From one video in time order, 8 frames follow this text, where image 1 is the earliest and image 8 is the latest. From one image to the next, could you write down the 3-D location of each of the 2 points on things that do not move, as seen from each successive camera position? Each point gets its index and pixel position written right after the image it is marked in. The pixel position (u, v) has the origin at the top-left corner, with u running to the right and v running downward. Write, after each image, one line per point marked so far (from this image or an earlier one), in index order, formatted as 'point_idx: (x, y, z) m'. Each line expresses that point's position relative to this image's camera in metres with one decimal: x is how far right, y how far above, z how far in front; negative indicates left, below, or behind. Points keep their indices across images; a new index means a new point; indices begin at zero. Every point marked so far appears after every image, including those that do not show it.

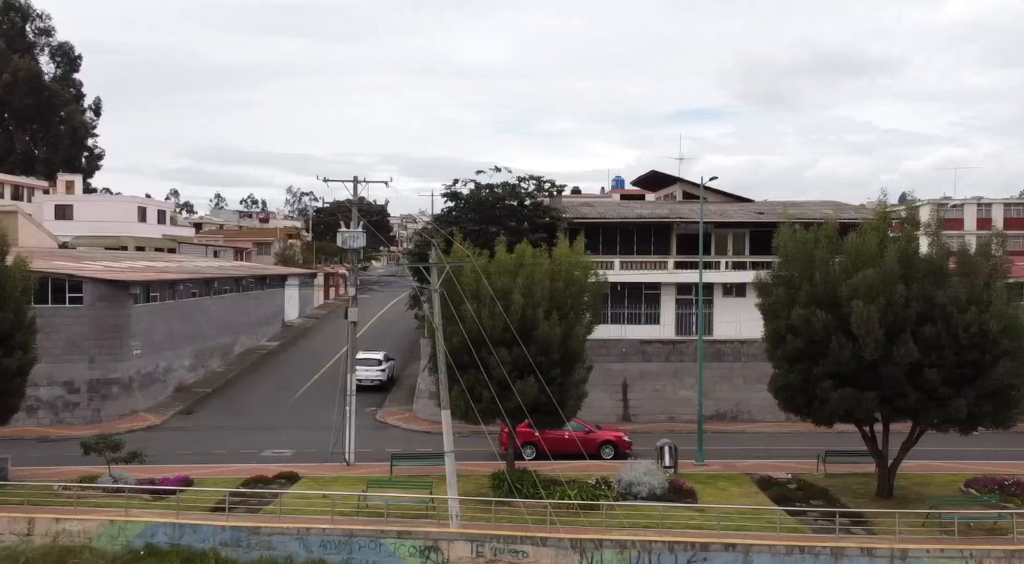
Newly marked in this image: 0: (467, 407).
0: (-1.0, -2.8, +19.5) m
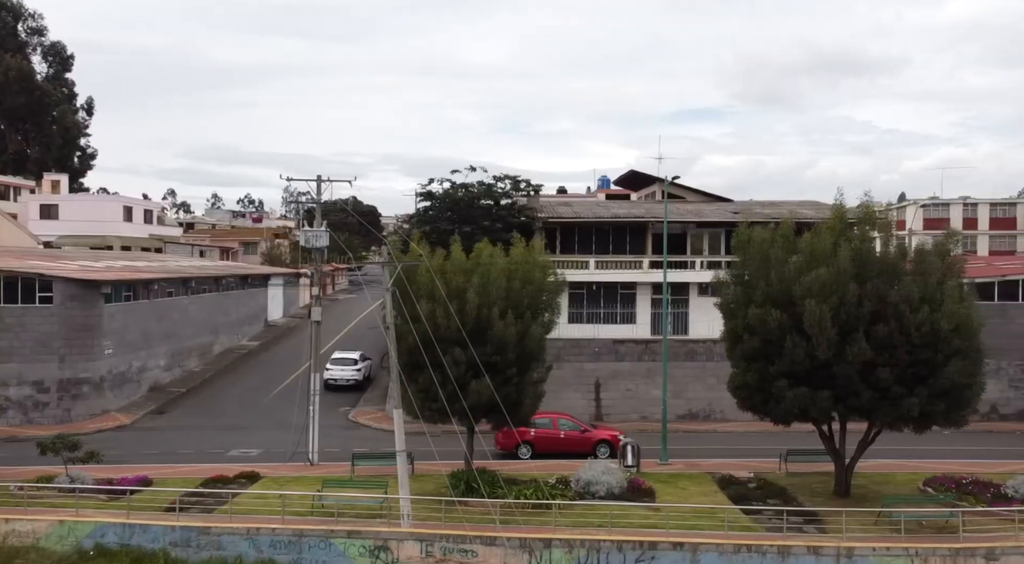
0: (-2.0, -2.8, +19.5) m
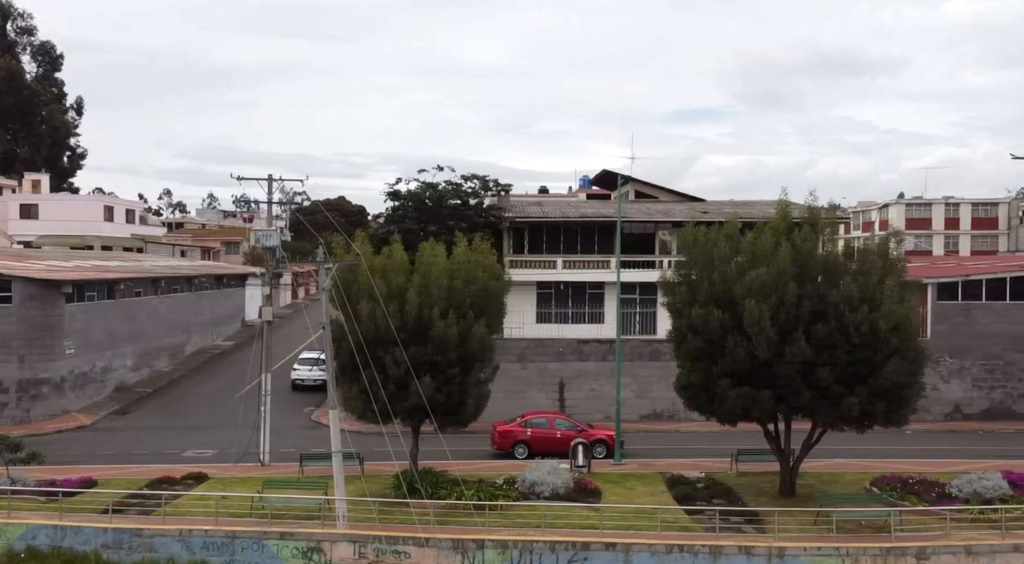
0: (-3.3, -2.8, +19.4) m
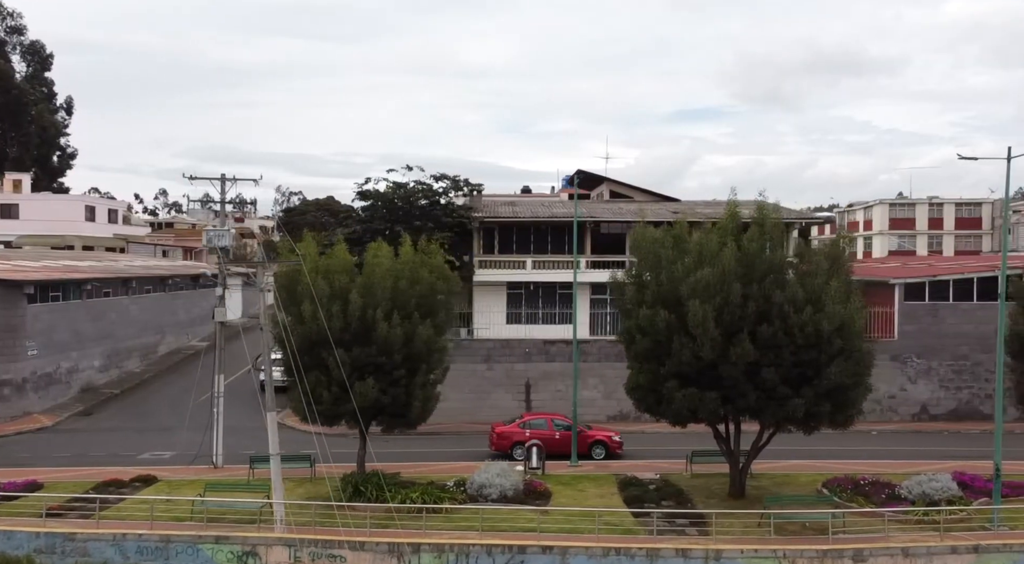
0: (-4.5, -2.8, +19.2) m
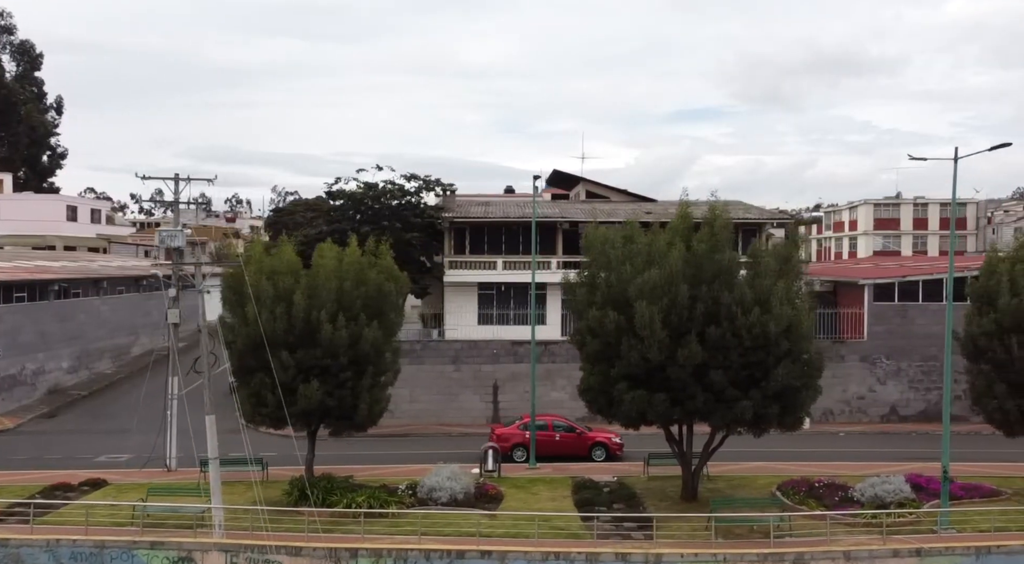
0: (-5.6, -2.8, +19.0) m
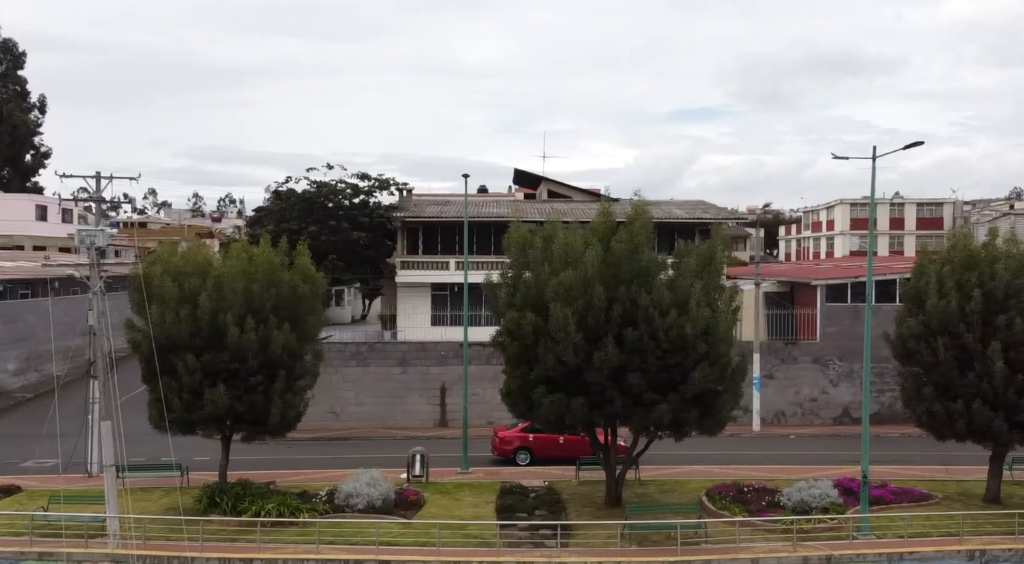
0: (-7.4, -2.8, +18.4) m
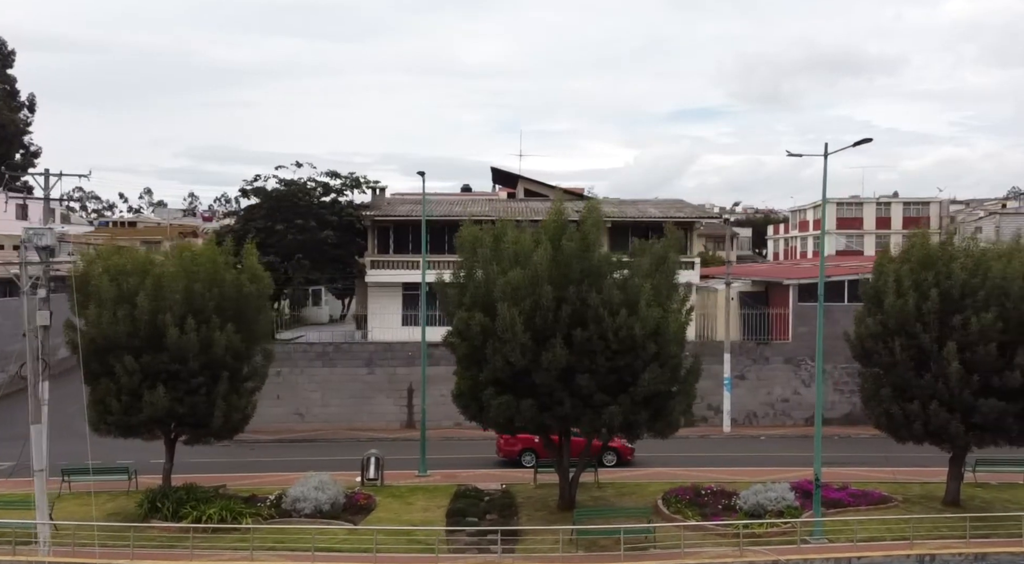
0: (-8.5, -2.8, +17.9) m
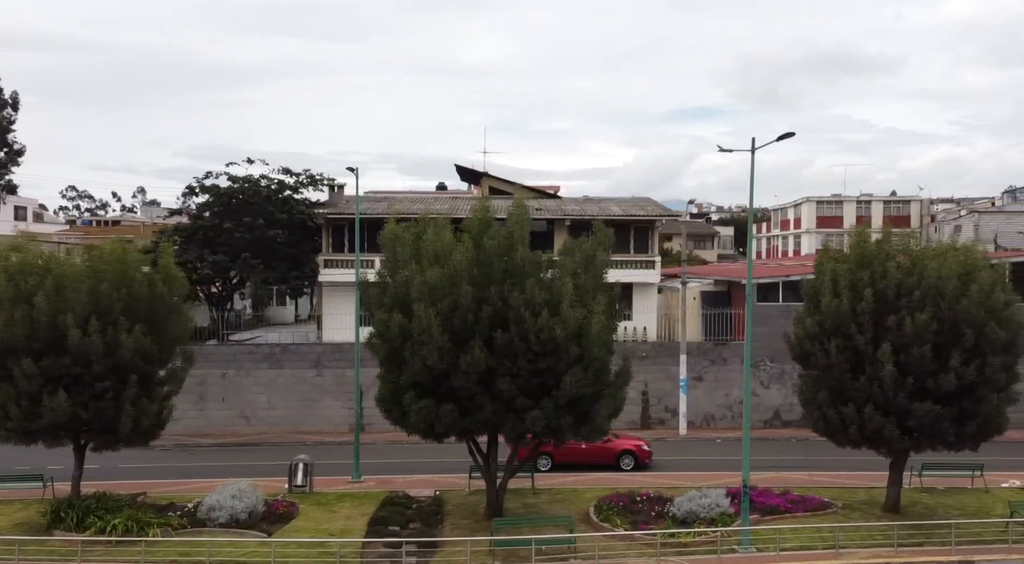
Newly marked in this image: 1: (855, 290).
0: (-10.0, -2.8, +17.1) m
1: (+6.9, -0.1, +17.8) m
